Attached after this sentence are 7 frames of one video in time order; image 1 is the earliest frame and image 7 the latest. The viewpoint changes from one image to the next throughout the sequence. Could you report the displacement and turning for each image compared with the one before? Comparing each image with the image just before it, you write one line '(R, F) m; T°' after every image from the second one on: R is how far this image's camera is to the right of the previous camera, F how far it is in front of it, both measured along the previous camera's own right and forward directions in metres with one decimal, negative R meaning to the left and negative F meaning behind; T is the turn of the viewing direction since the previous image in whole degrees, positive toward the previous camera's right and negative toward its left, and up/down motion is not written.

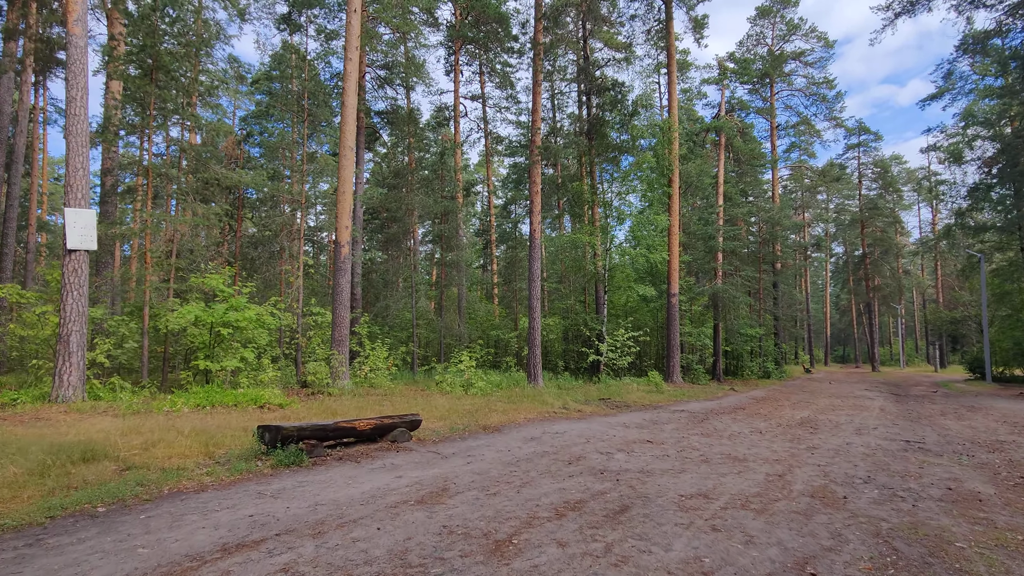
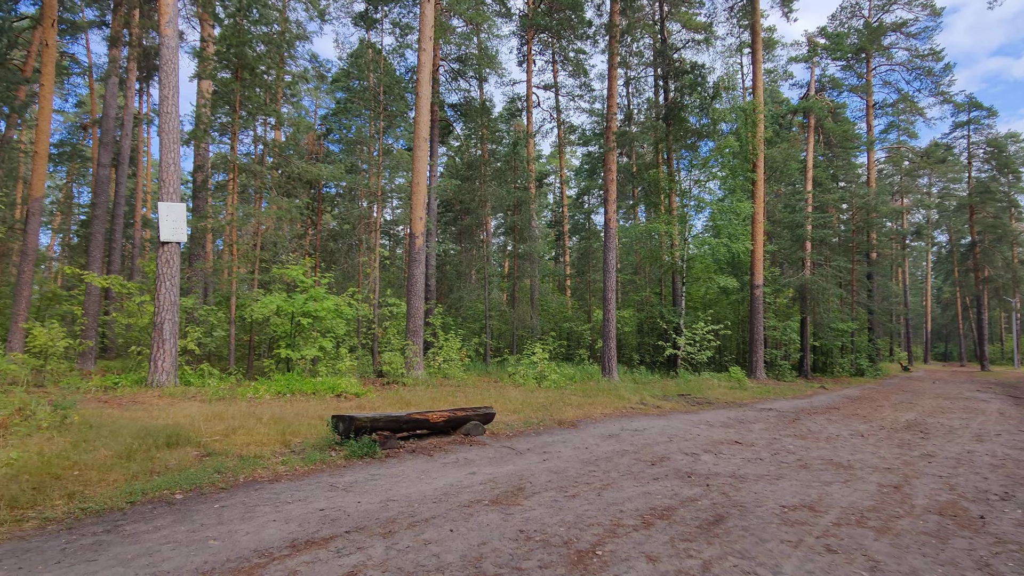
(-0.1, +0.3) m; -7°
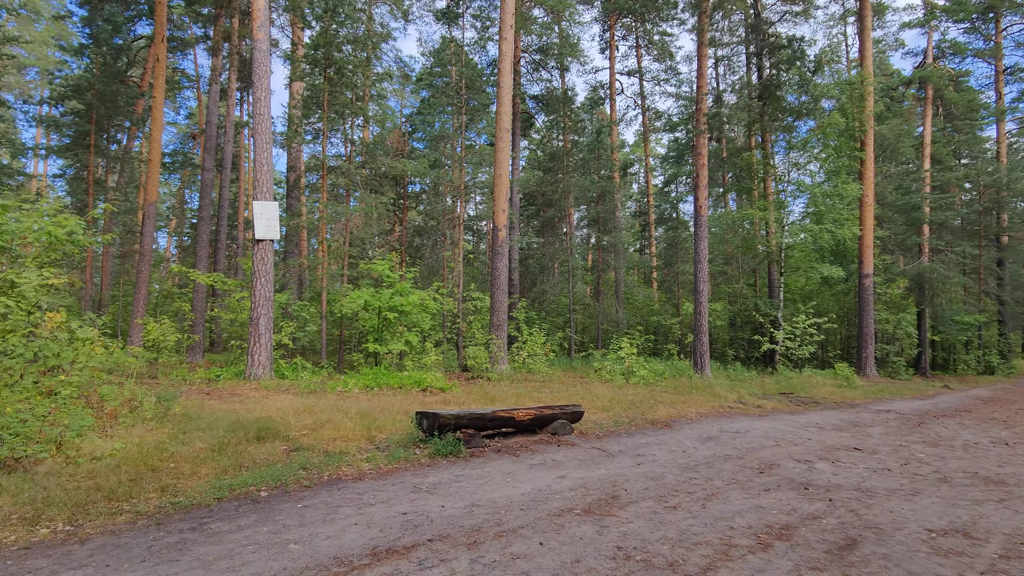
(-0.1, +0.3) m; -8°
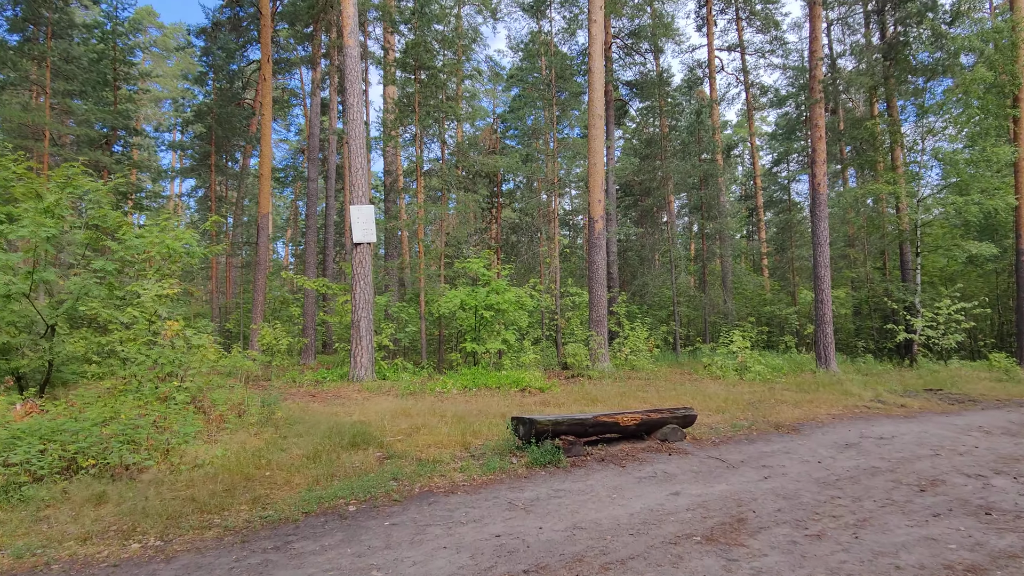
(0.0, +0.4) m; -10°
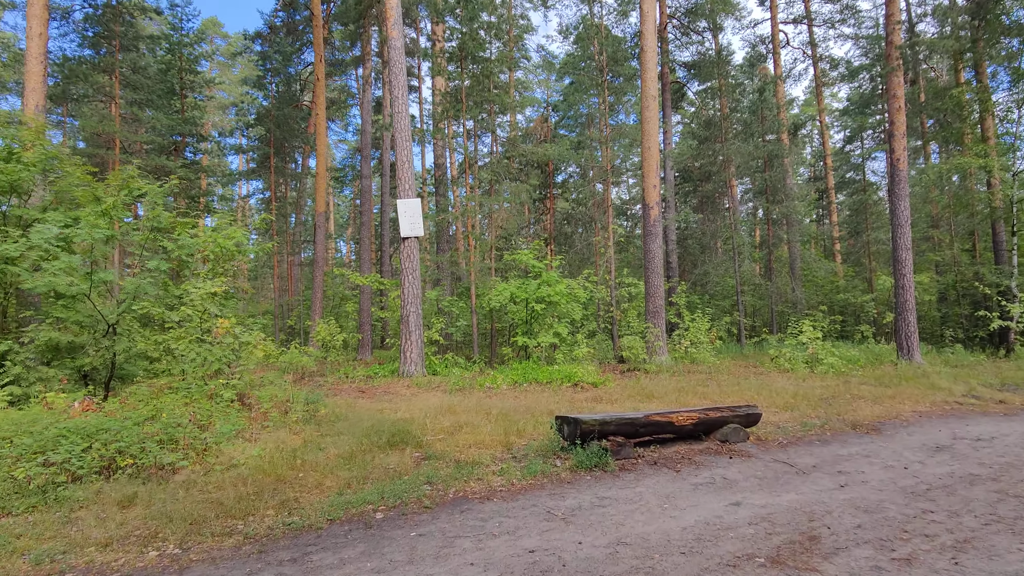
(+0.1, +0.3) m; -6°
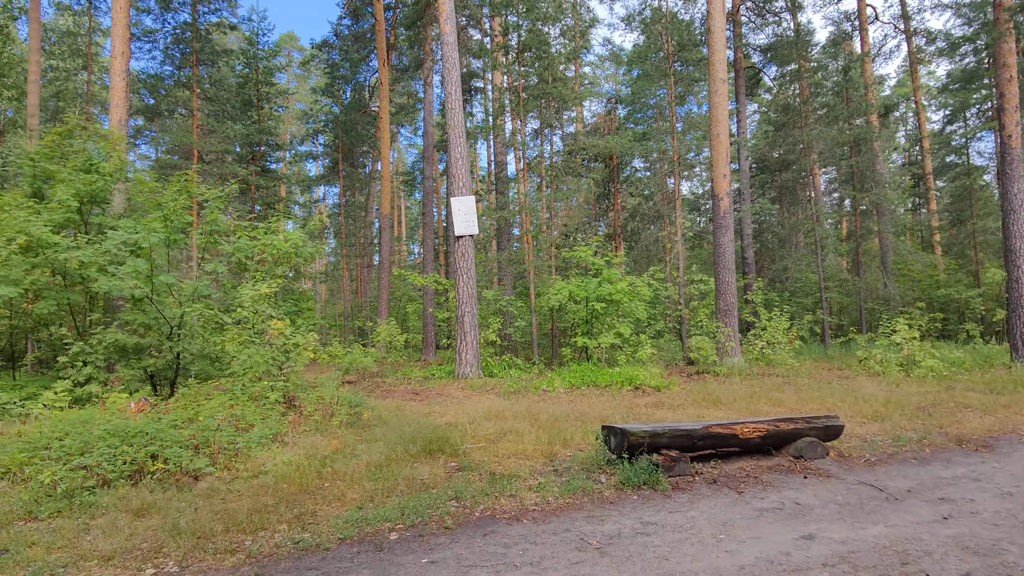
(+0.2, +0.4) m; -7°
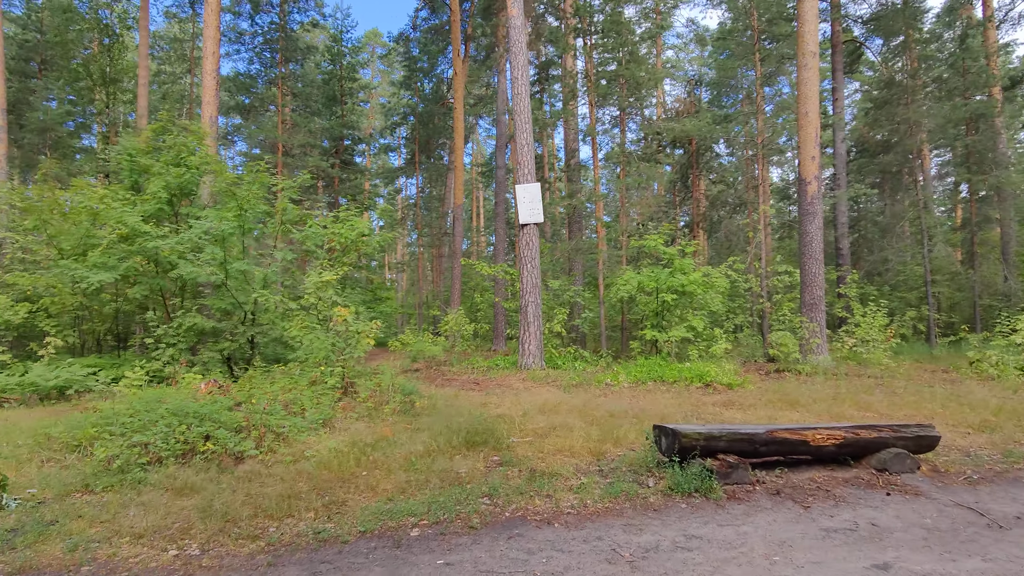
(+0.2, +0.2) m; -8°
